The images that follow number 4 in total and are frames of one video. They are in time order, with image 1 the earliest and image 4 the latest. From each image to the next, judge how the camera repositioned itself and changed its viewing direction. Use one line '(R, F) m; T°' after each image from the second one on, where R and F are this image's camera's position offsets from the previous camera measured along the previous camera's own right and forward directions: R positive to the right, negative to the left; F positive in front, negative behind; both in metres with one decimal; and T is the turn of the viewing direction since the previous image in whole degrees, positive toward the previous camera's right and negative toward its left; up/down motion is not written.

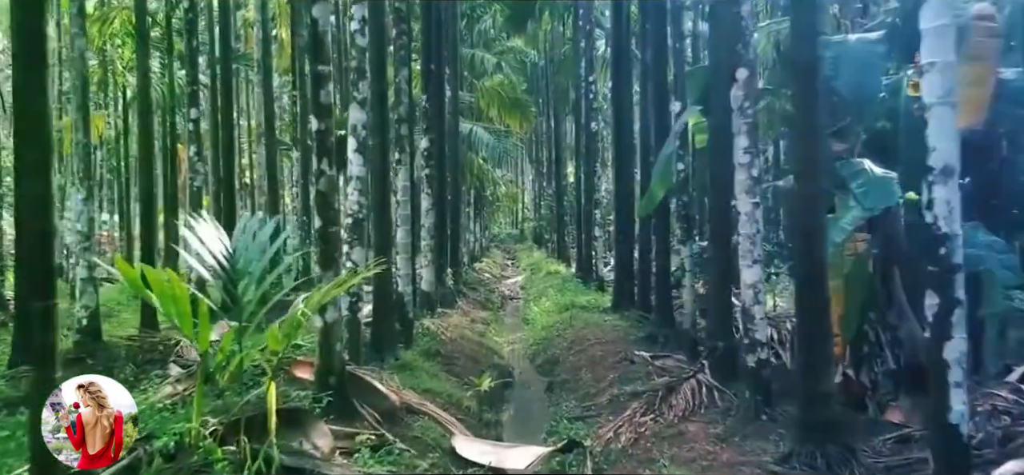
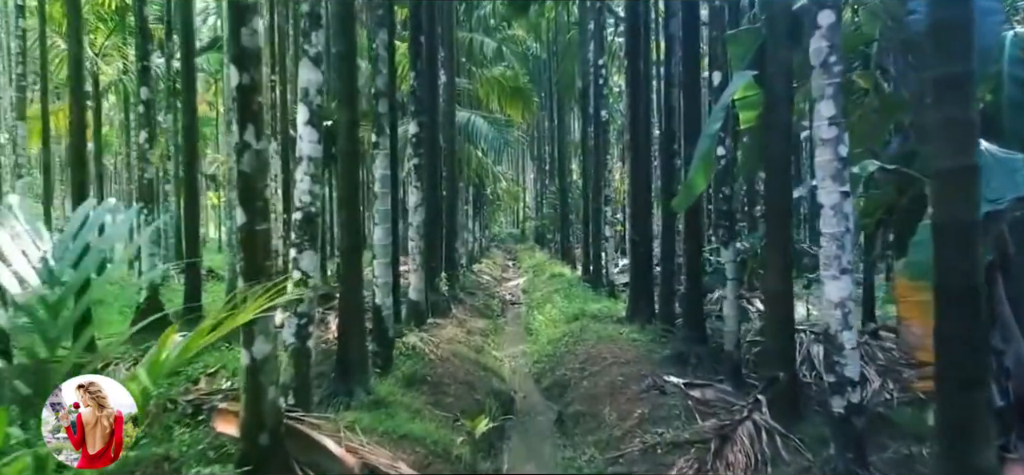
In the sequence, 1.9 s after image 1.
(0.0, +1.4) m; 0°
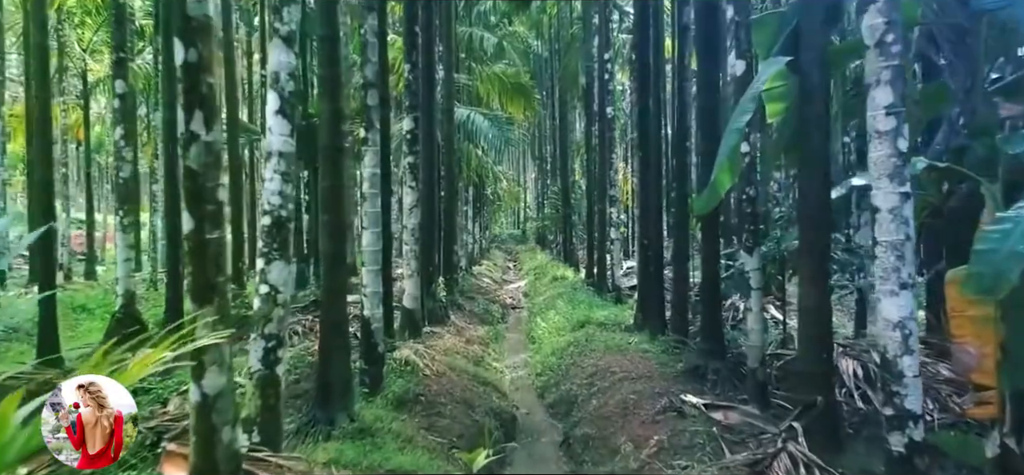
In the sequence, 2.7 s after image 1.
(0.0, +0.6) m; 0°
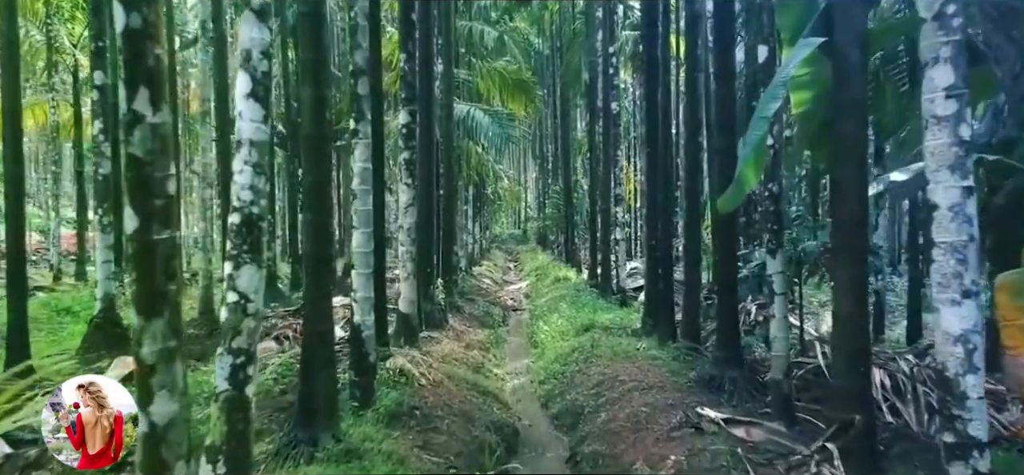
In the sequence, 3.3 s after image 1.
(0.0, +0.4) m; 0°
